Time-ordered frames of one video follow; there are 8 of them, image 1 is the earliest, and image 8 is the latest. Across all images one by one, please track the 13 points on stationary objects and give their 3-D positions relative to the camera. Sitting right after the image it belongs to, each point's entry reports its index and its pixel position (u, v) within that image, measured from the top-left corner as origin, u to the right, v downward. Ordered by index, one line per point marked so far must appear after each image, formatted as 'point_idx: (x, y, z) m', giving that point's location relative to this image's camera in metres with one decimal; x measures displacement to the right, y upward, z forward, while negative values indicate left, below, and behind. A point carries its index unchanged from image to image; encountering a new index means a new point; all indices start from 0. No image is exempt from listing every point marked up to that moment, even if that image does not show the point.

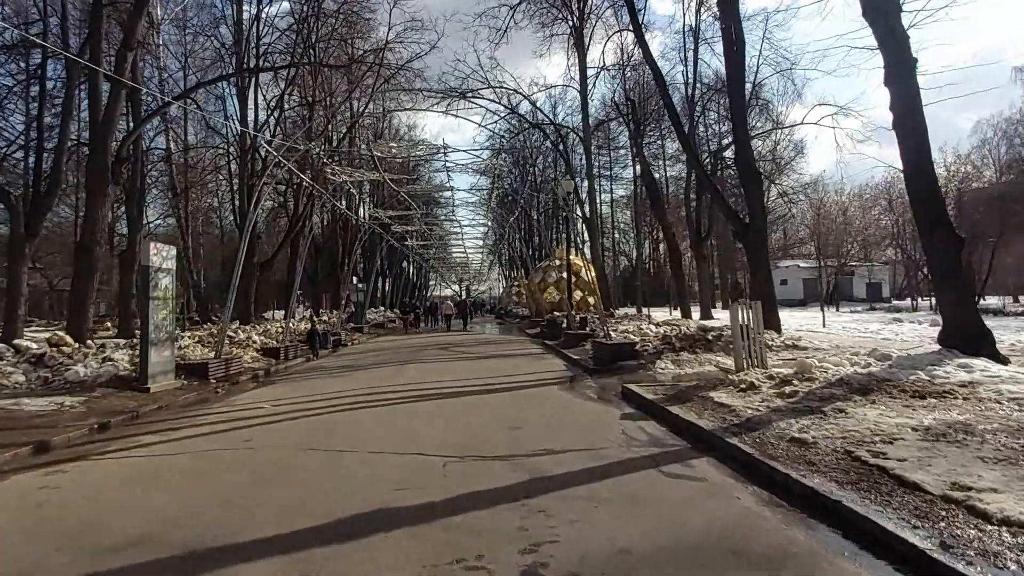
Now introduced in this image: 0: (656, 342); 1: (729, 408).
0: (+3.1, -1.2, +14.7) m
1: (+2.3, -1.3, +7.3) m
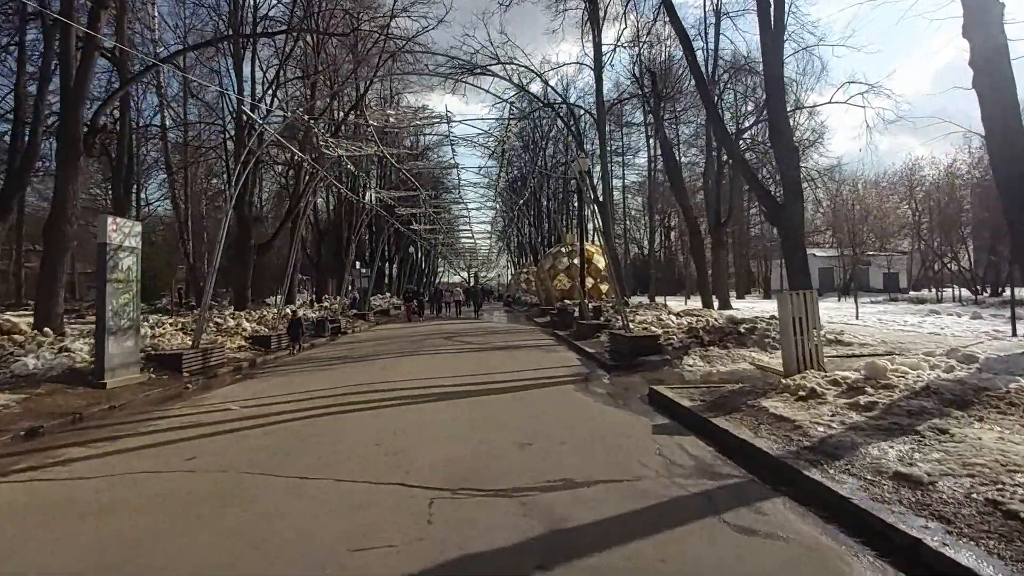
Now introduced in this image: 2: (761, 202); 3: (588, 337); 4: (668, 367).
0: (+3.3, -0.9, +13.2) m
1: (+2.4, -1.2, +5.8) m
2: (+5.5, +1.9, +14.8) m
3: (+1.9, -1.2, +17.1) m
4: (+2.6, -1.3, +11.3) m
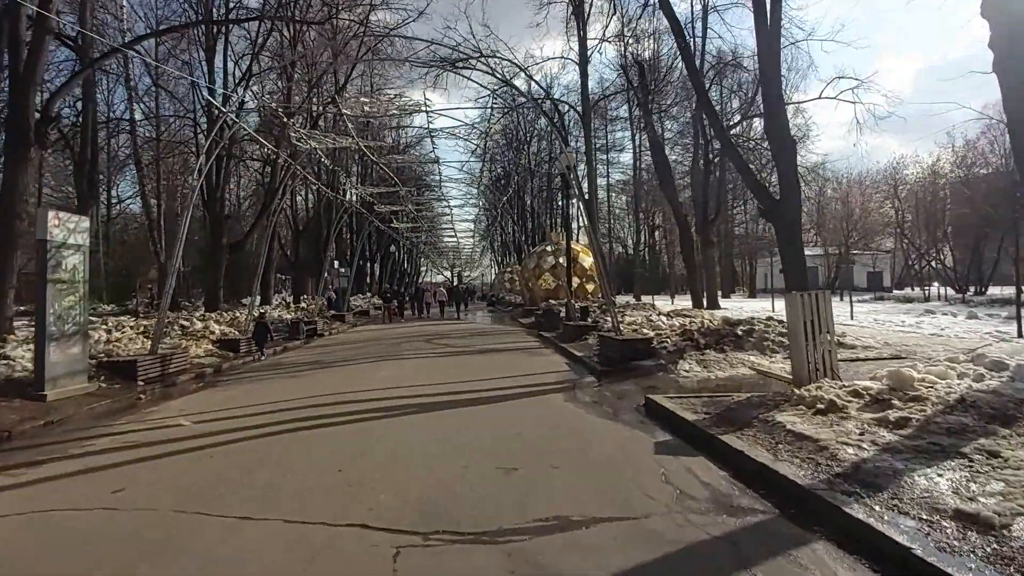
0: (+3.0, -0.9, +12.5) m
1: (+2.3, -1.2, +5.1) m
2: (+5.1, +1.9, +14.2) m
3: (+1.5, -1.2, +16.3) m
4: (+2.4, -1.3, +10.6) m
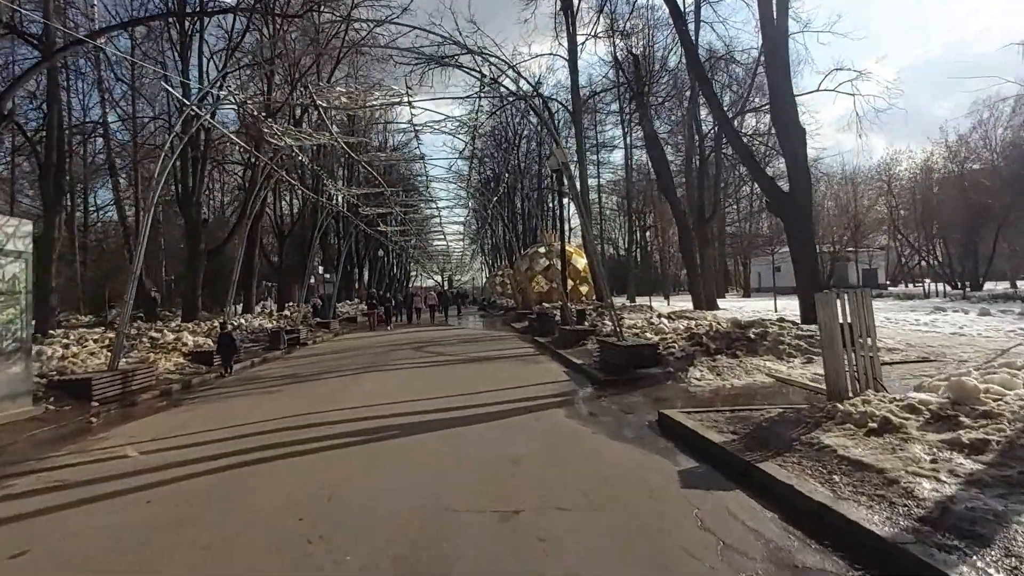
0: (+2.9, -0.9, +11.6) m
1: (+2.3, -1.2, +4.2) m
2: (+4.9, +1.9, +13.3) m
3: (+1.3, -1.3, +15.4) m
4: (+2.3, -1.3, +9.7) m
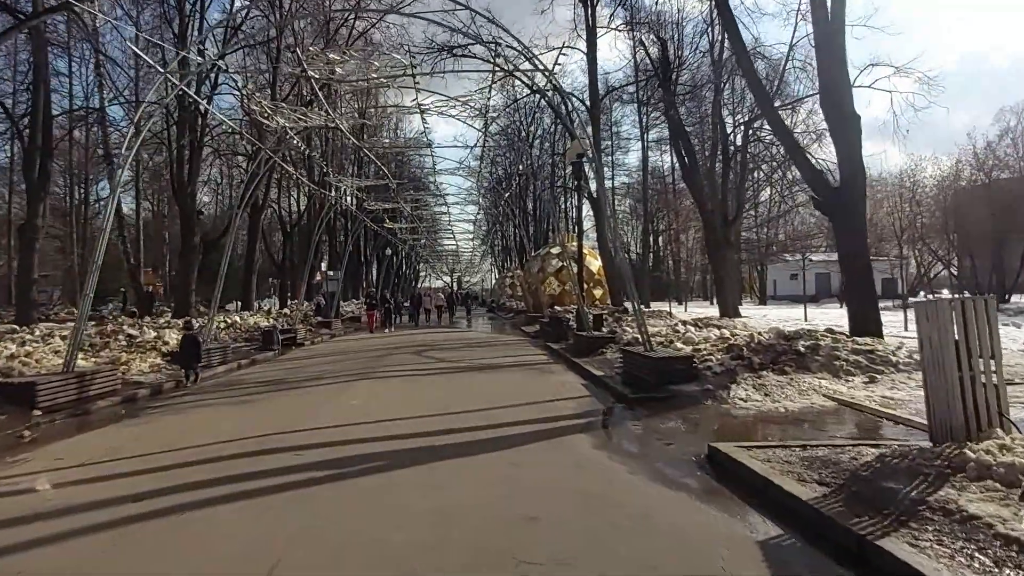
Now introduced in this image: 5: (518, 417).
0: (+3.1, -1.0, +10.2) m
1: (+2.4, -1.2, +2.7) m
2: (+5.2, +1.8, +11.8) m
3: (+1.6, -1.3, +14.0) m
4: (+2.4, -1.4, +8.2) m
5: (+0.1, -1.5, +7.8) m
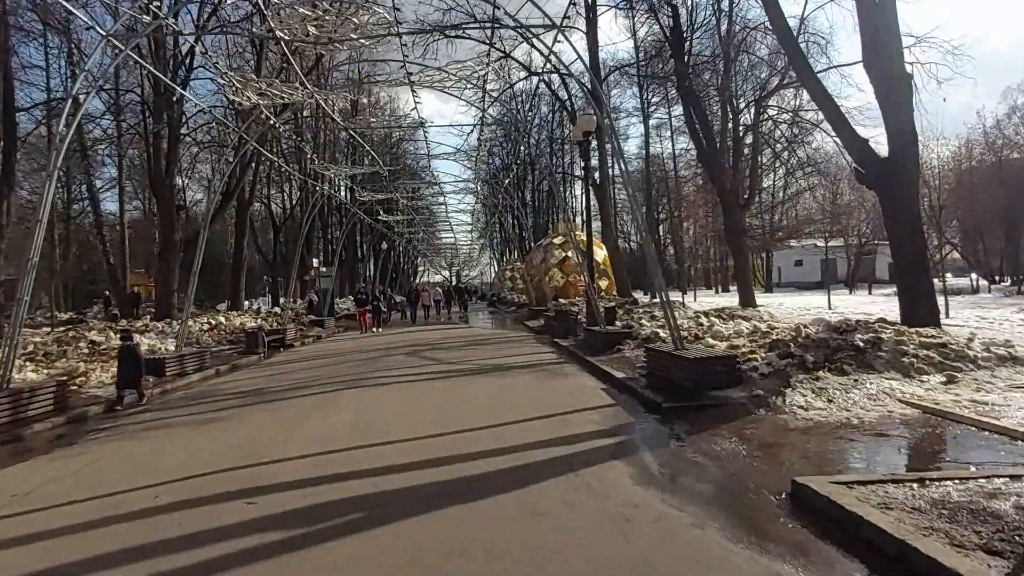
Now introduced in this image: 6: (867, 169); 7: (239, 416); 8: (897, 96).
0: (+3.2, -0.8, +8.8) m
1: (+2.5, -1.1, +1.4) m
2: (+5.3, +2.0, +10.4) m
3: (+1.7, -1.1, +12.6) m
4: (+2.6, -1.2, +6.9) m
5: (+0.2, -1.4, +6.4) m
6: (+5.5, +1.8, +10.4) m
7: (-3.4, -1.6, +8.6) m
8: (+5.7, +2.9, +10.1) m
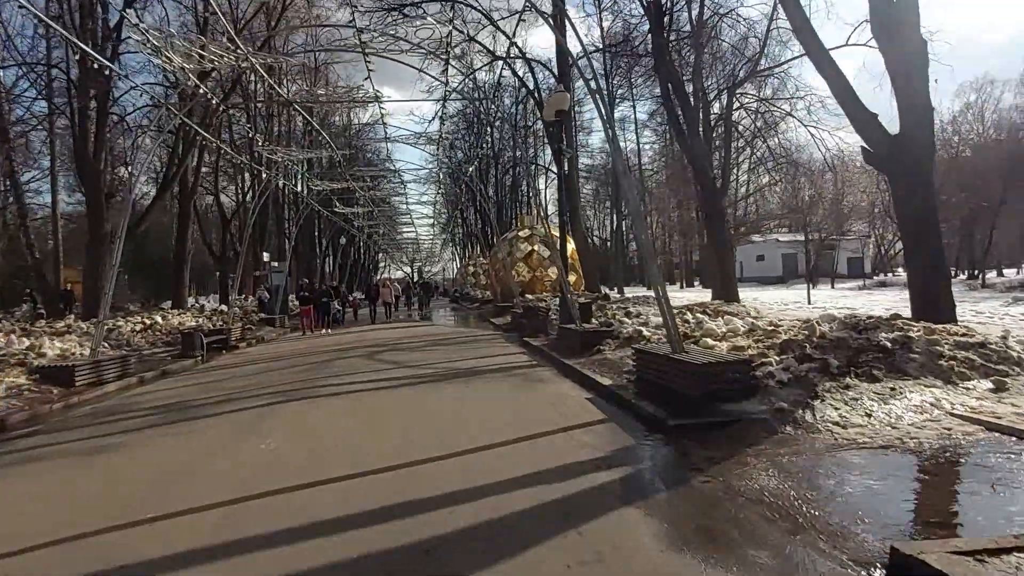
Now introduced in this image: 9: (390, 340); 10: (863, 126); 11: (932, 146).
0: (+2.8, -0.7, +7.6) m
1: (+2.6, -1.1, +0.2) m
2: (+4.8, +2.2, +9.3) m
3: (+1.1, -1.0, +11.3) m
4: (+2.3, -1.2, +5.6) m
5: (0.0, -1.3, +5.1) m
6: (+5.0, +1.9, +9.3) m
7: (-3.7, -1.5, +7.0) m
8: (+5.3, +3.0, +9.1) m
9: (-3.0, -1.3, +16.4) m
10: (+4.8, +2.3, +9.4) m
11: (+5.7, +1.9, +9.2) m
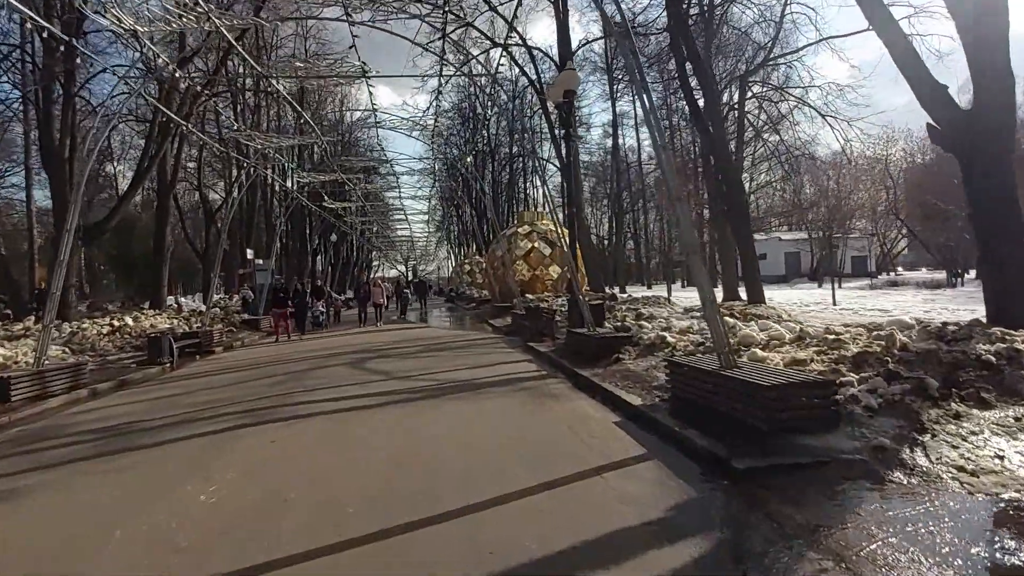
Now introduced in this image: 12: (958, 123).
0: (+3.0, -0.7, +6.2) m
1: (+2.7, -1.1, -1.2) m
2: (+4.9, +2.1, +8.0) m
3: (+1.2, -1.0, +10.0) m
4: (+2.5, -1.2, +4.3) m
5: (+0.1, -1.3, +3.7) m
6: (+5.1, +1.9, +8.0) m
7: (-3.6, -1.5, +5.6) m
8: (+5.4, +3.0, +7.7) m
9: (-3.0, -1.2, +15.0) m
10: (+4.9, +2.3, +8.0) m
11: (+5.8, +1.9, +7.8) m
12: (+5.2, +1.9, +7.9) m
